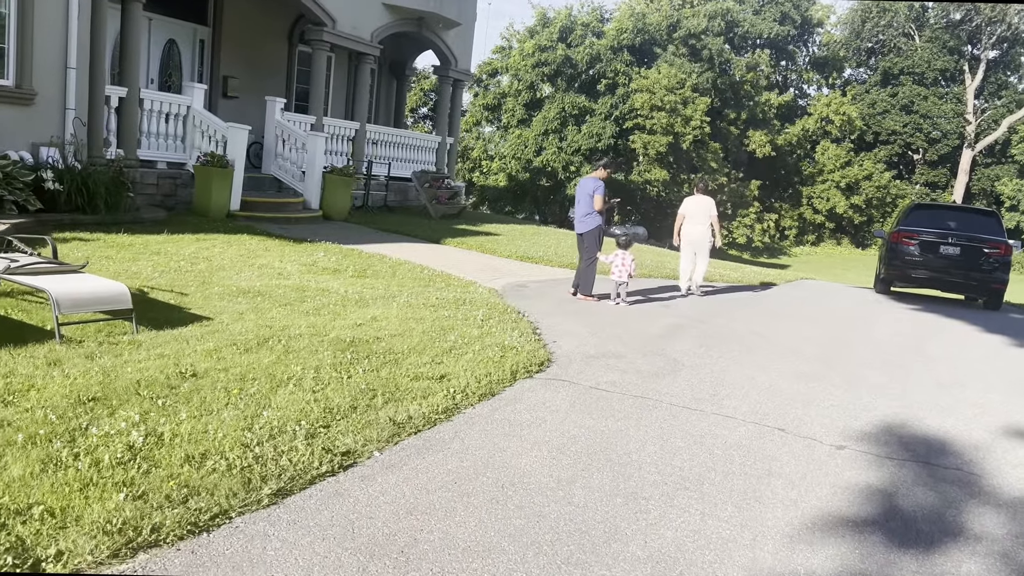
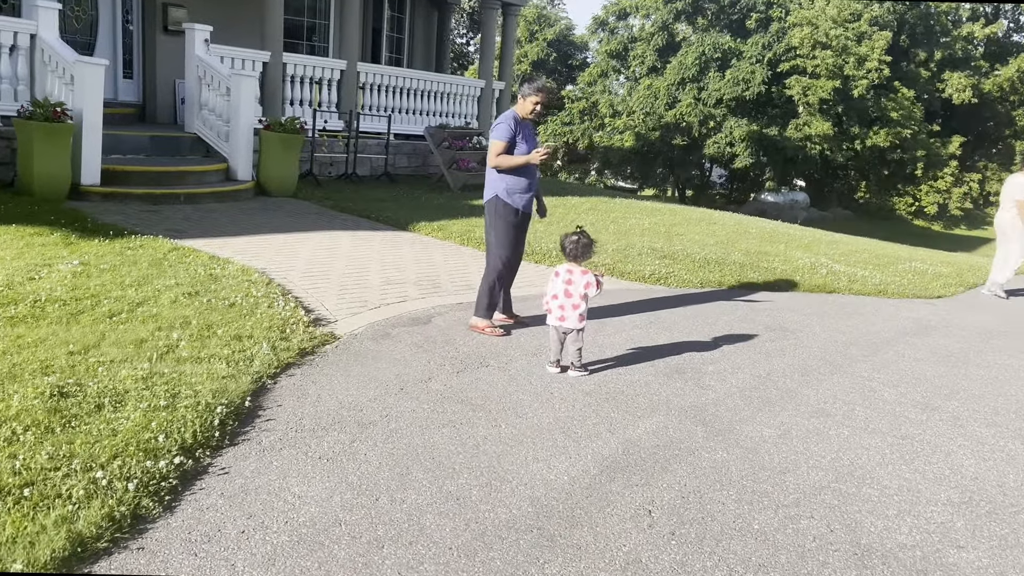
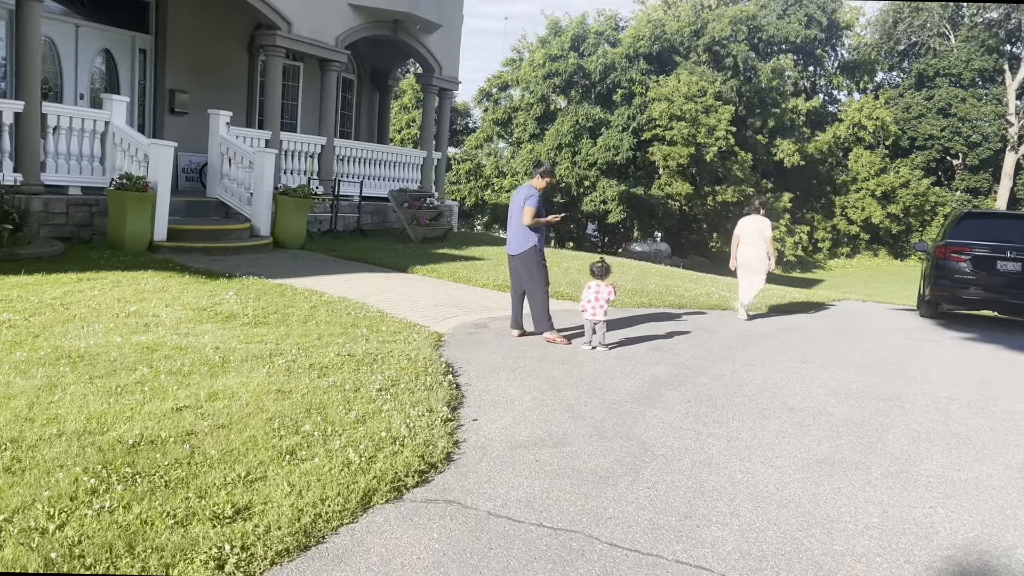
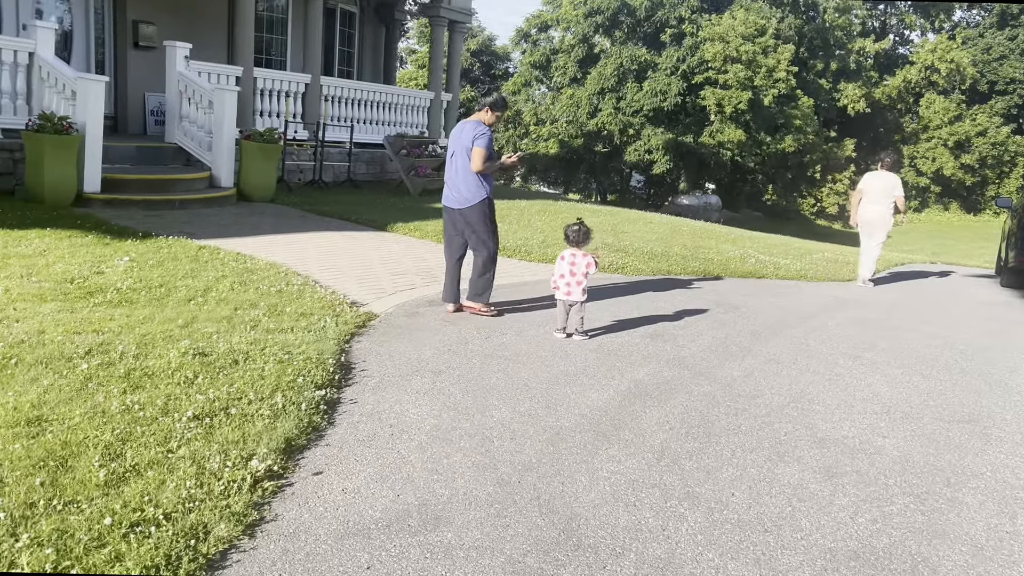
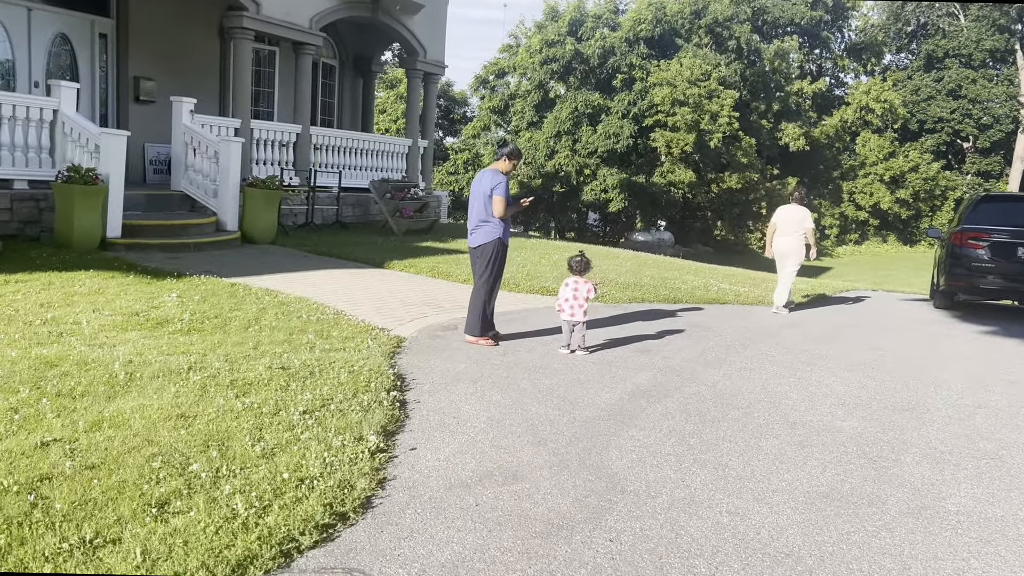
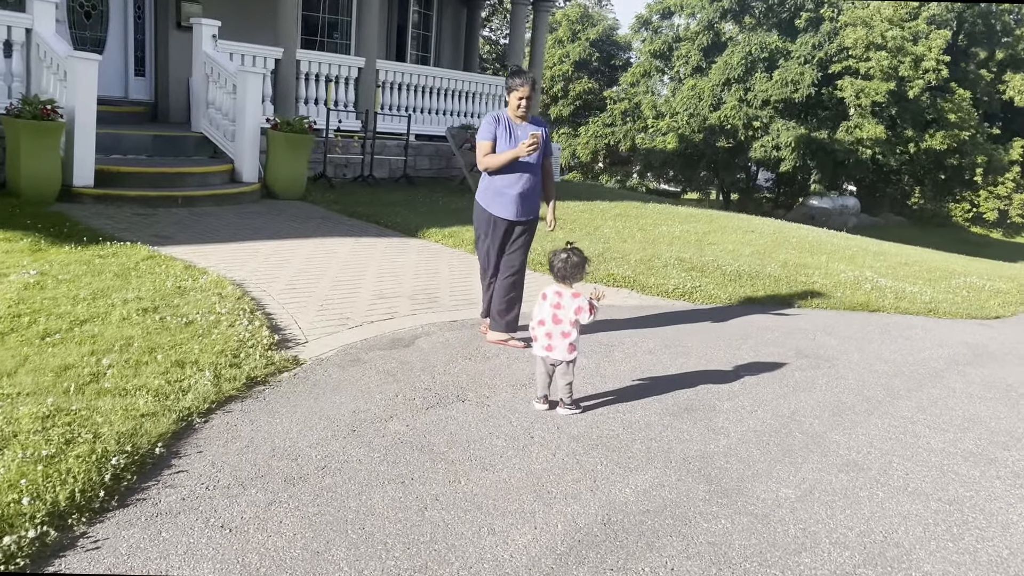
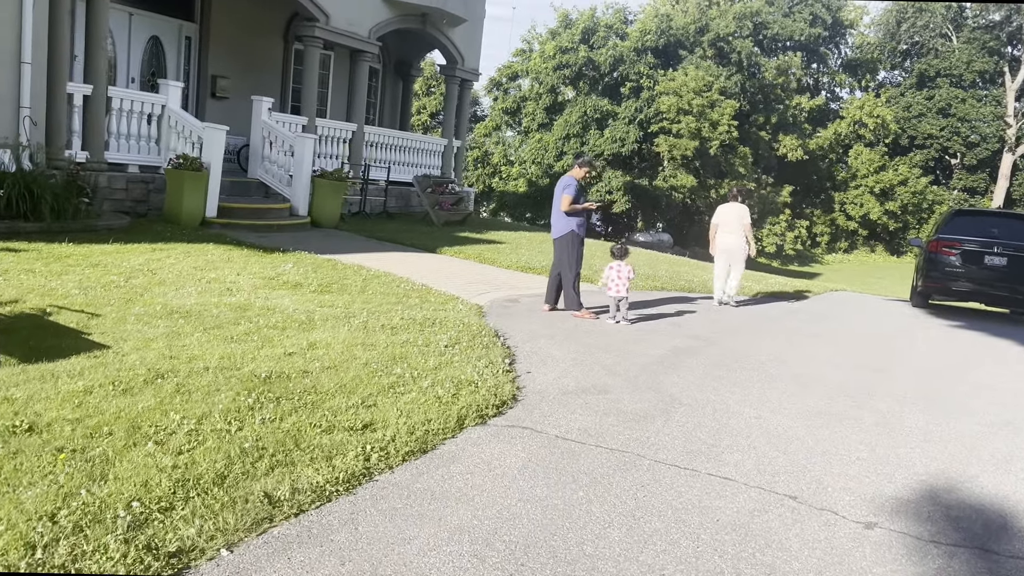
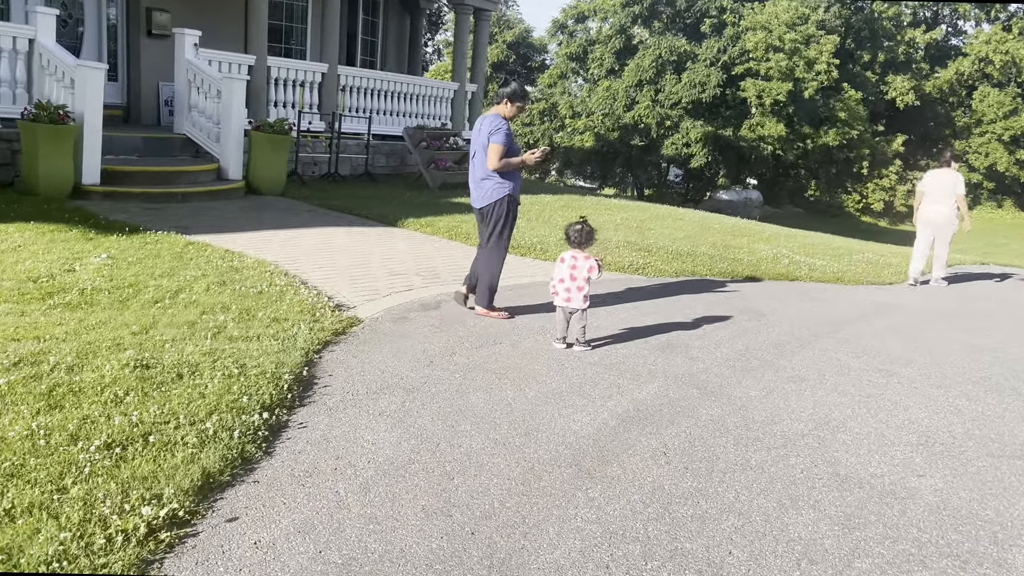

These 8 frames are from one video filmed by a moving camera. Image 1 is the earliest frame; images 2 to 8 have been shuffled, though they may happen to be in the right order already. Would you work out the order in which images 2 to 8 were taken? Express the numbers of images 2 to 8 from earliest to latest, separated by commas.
7, 3, 5, 4, 8, 2, 6
